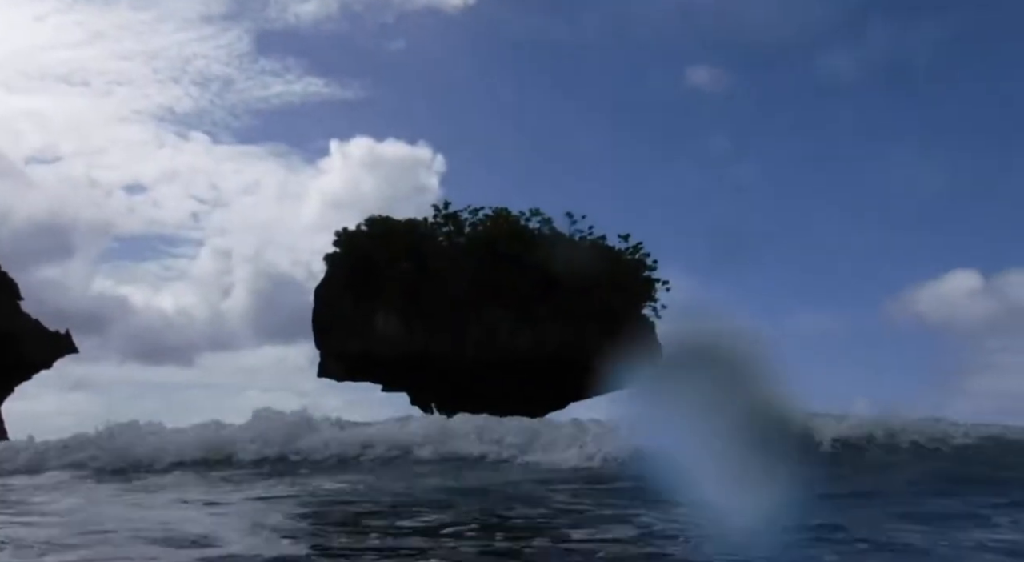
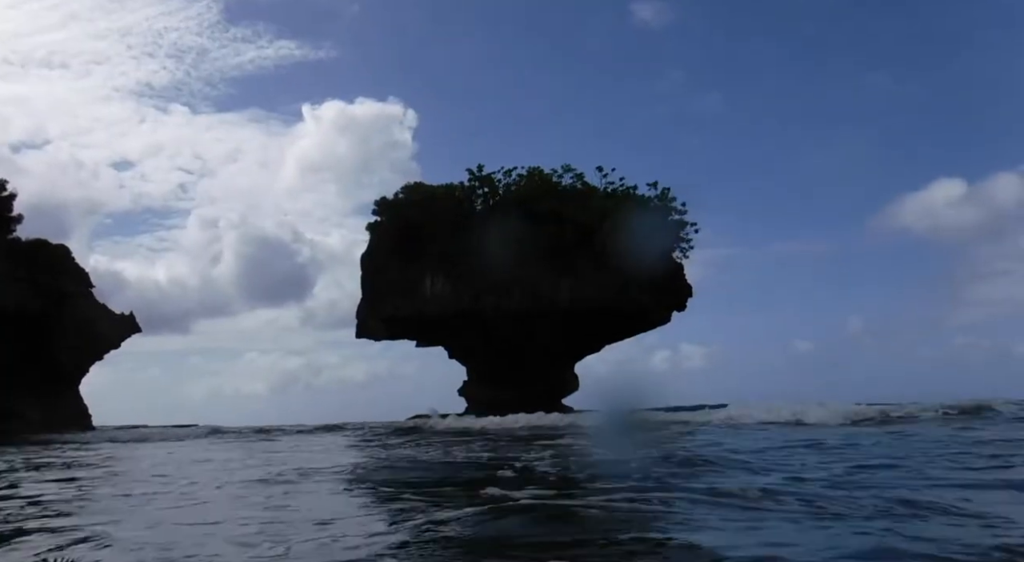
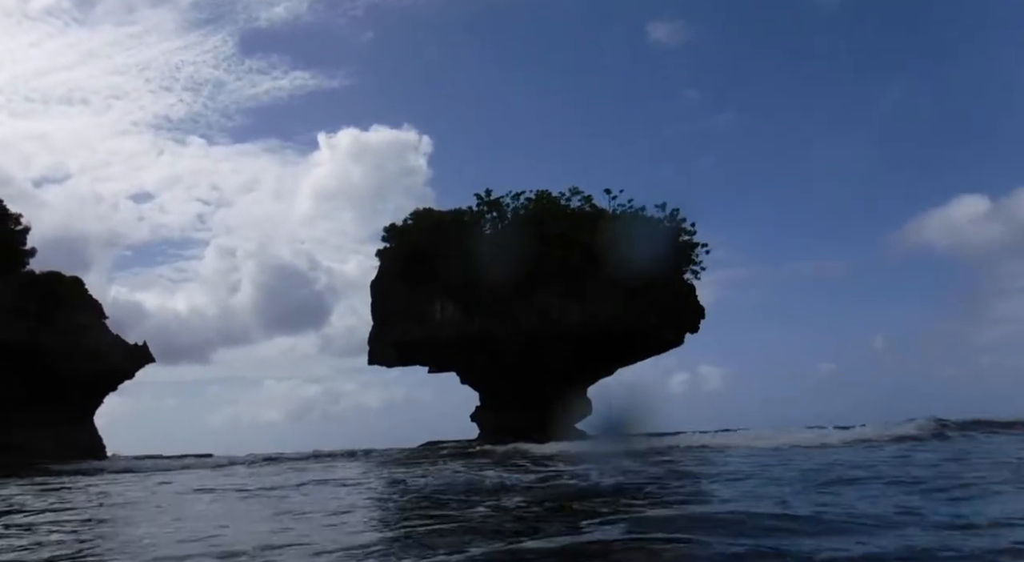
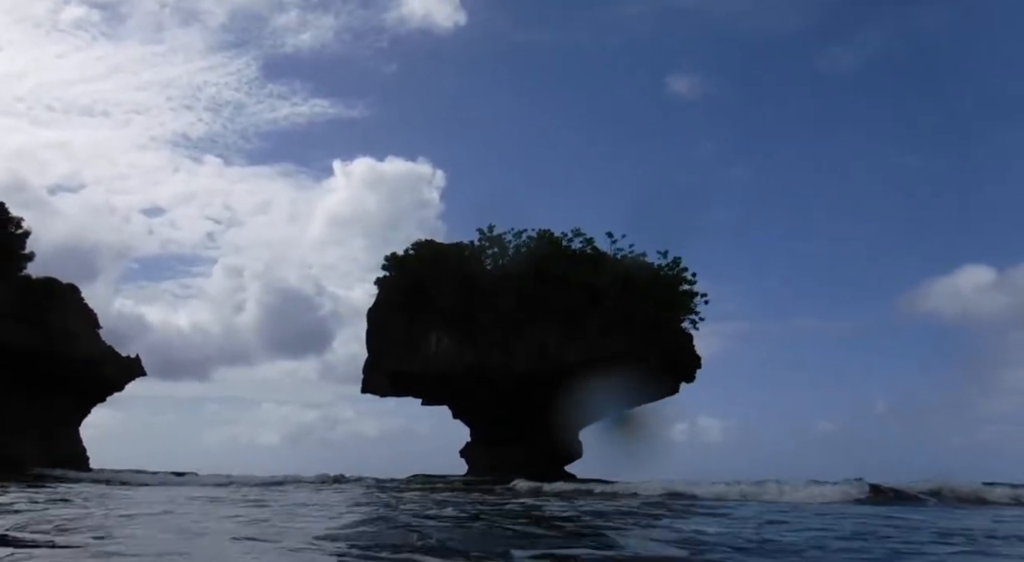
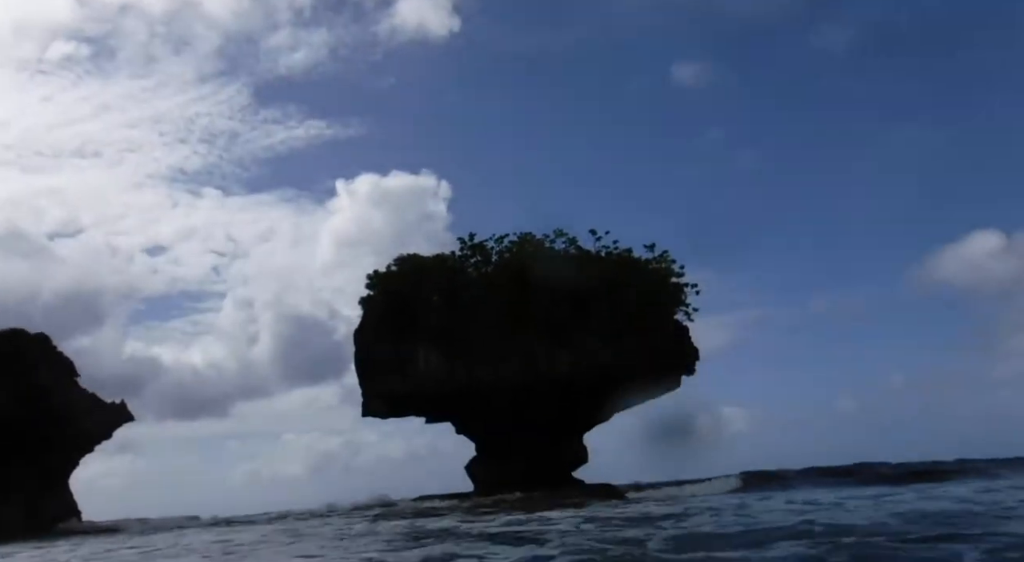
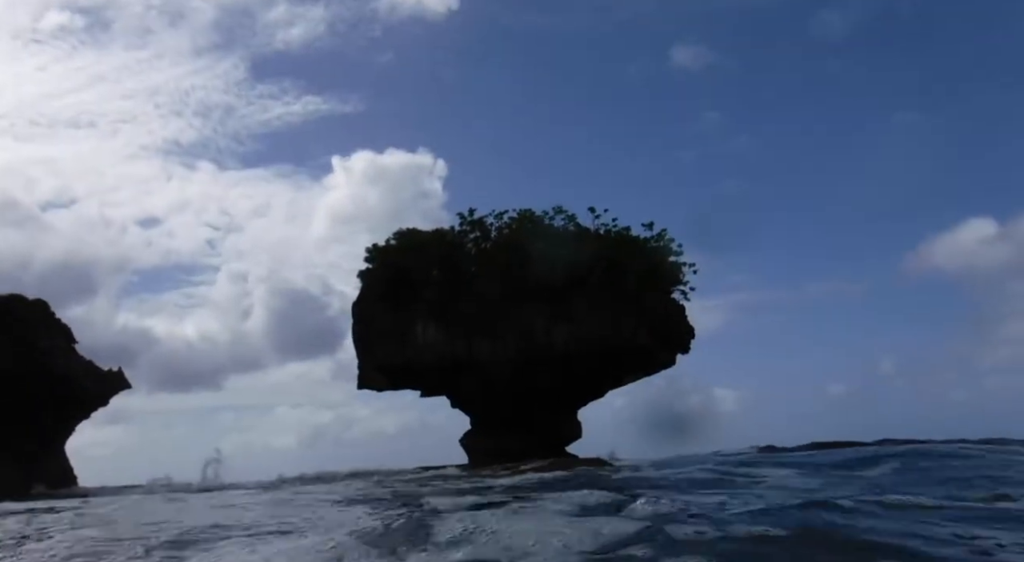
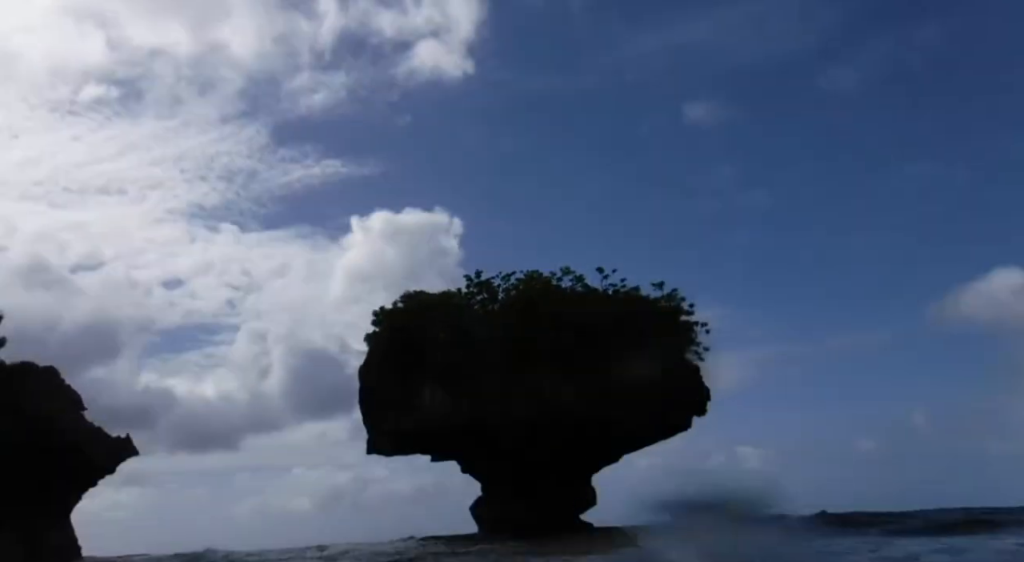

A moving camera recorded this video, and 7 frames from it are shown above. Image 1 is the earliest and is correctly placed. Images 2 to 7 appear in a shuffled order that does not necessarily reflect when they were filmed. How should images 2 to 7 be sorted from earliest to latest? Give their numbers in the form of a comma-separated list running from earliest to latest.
7, 5, 6, 4, 3, 2
